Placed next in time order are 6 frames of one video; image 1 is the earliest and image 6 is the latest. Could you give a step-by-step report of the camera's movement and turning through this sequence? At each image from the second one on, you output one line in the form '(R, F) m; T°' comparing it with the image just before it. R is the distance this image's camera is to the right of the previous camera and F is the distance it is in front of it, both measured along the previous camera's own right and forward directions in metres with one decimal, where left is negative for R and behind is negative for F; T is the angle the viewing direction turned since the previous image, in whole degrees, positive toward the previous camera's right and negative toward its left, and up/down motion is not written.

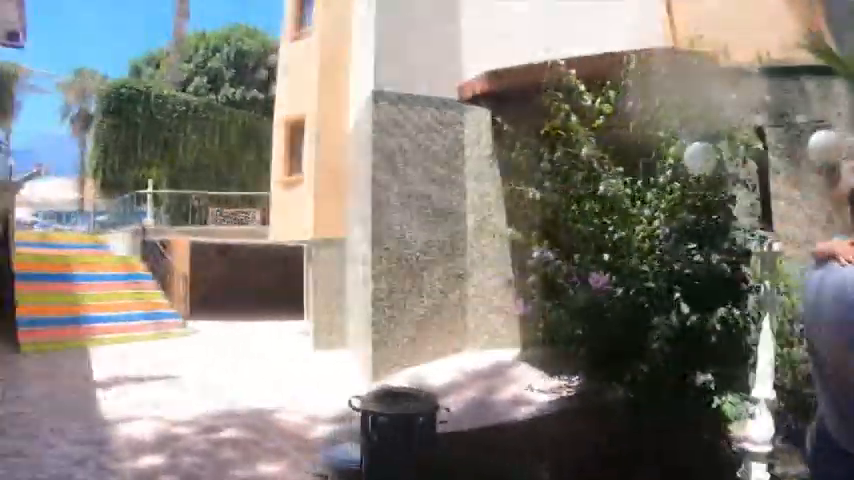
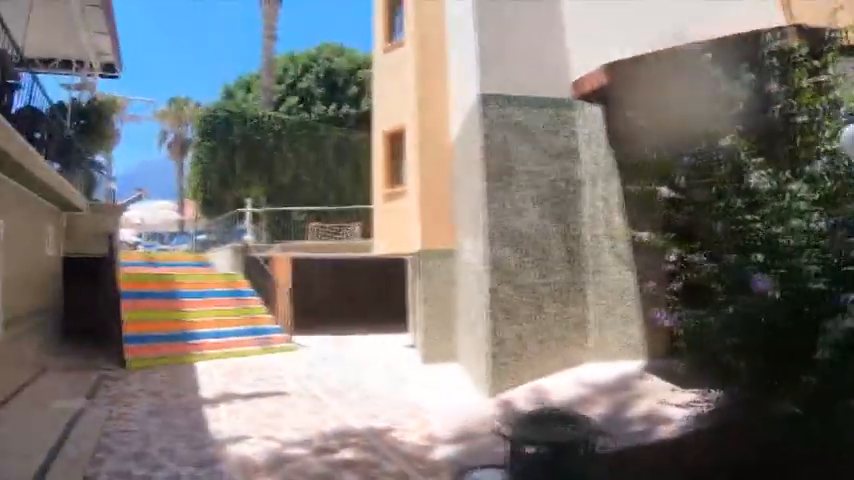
(-0.2, +0.4) m; -6°
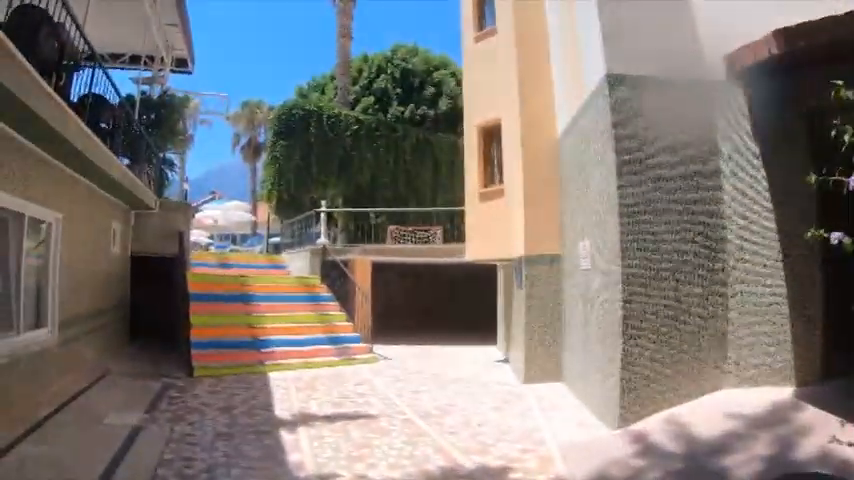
(-0.3, +1.1) m; -4°
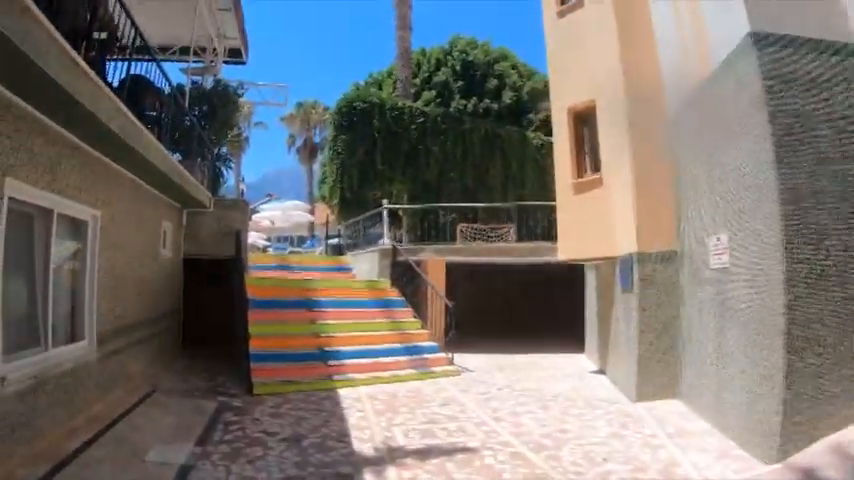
(-0.3, +1.1) m; -3°
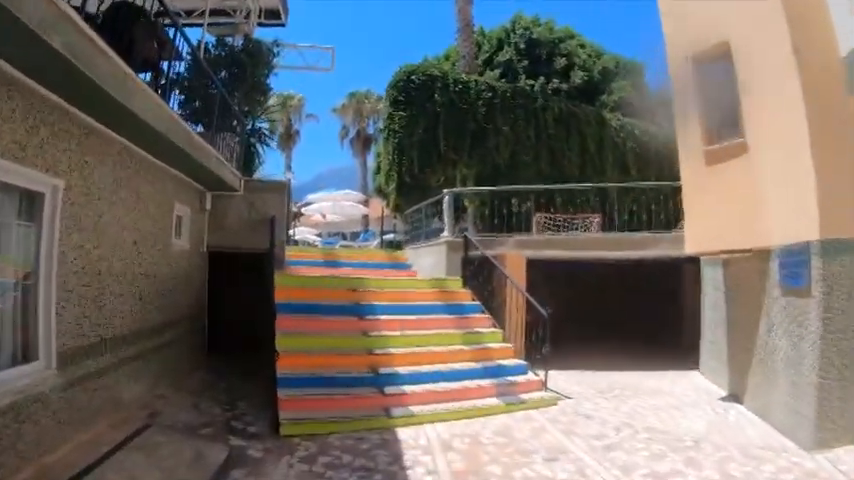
(-0.2, +1.9) m; -4°
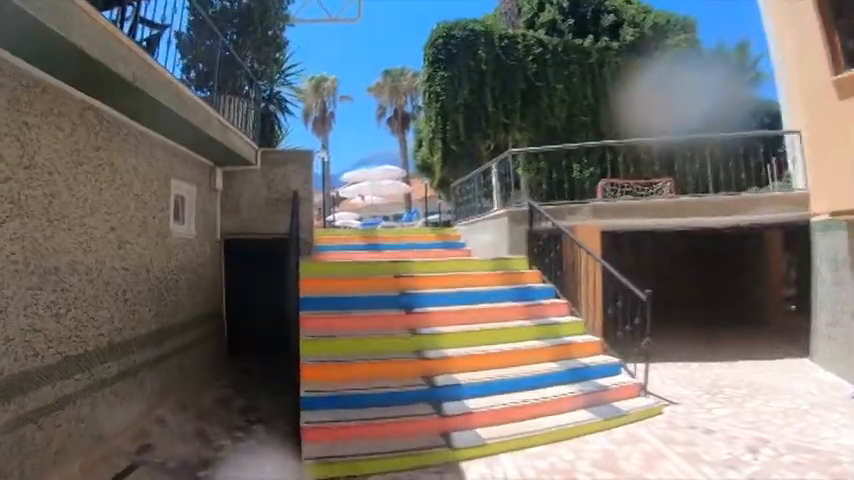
(-0.1, +1.3) m; -3°
